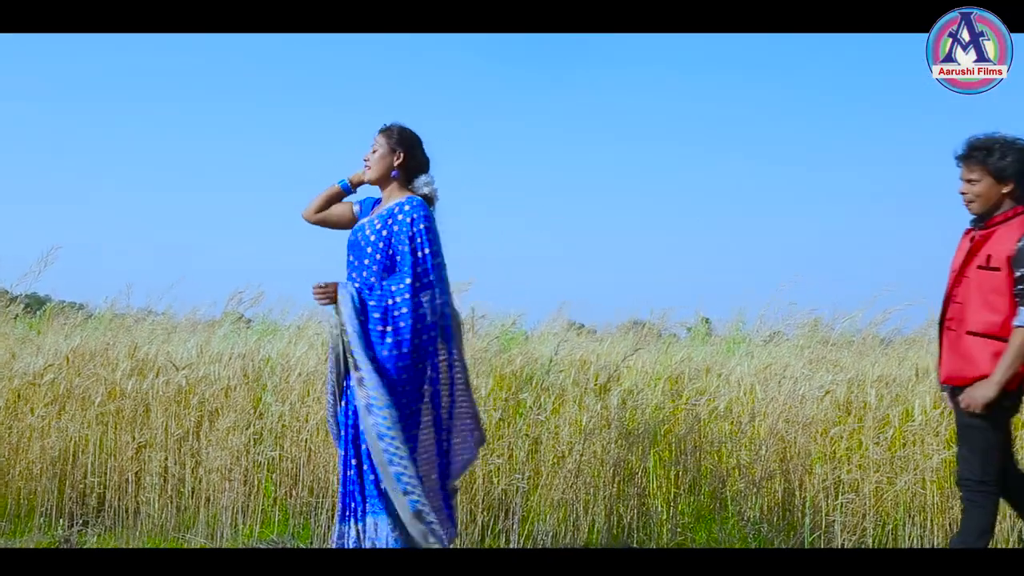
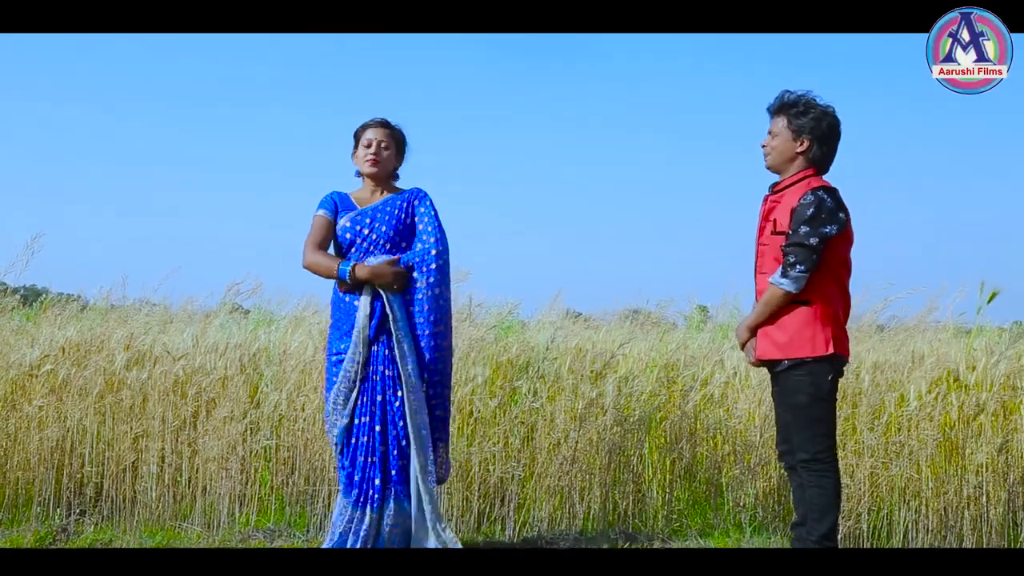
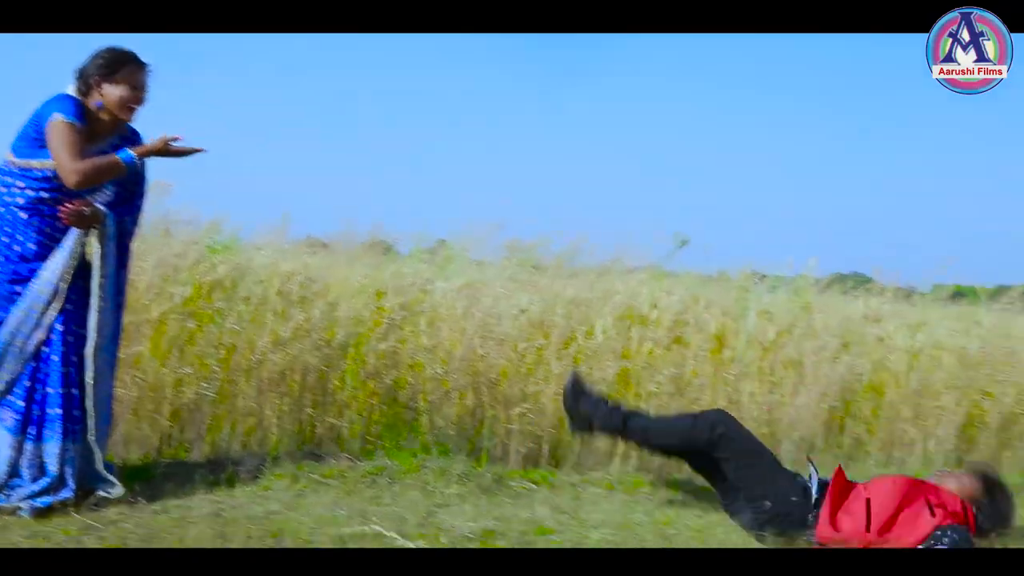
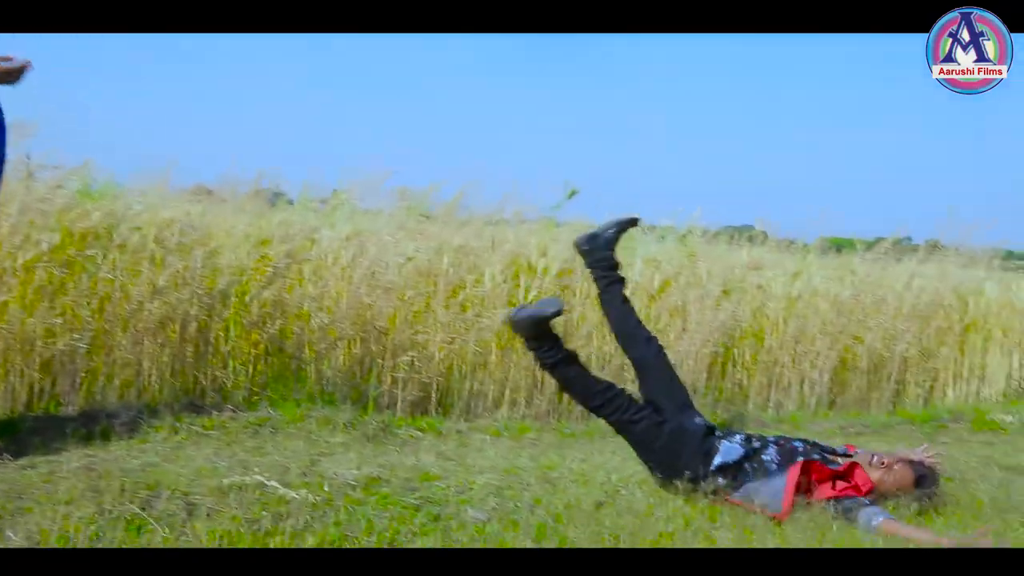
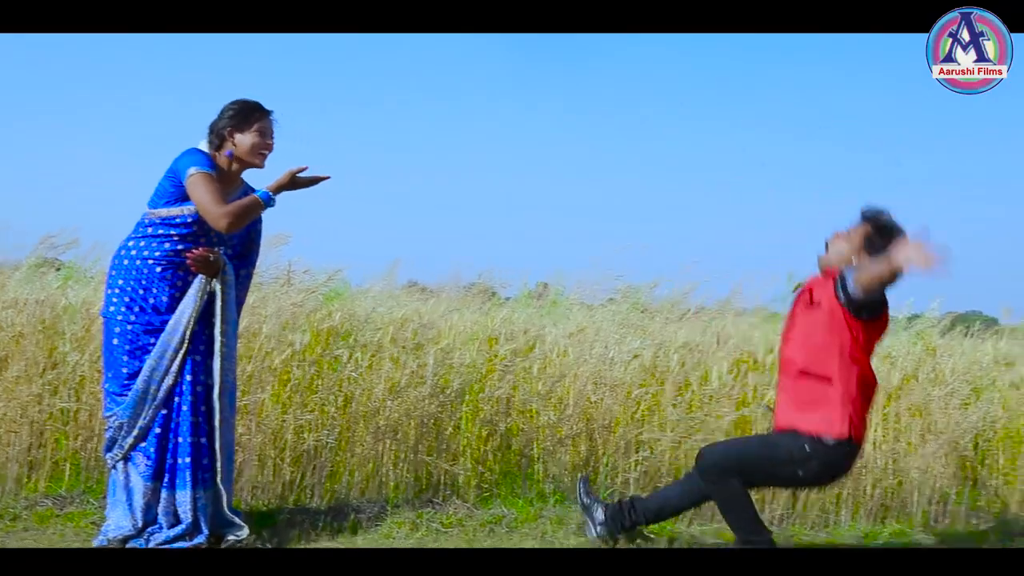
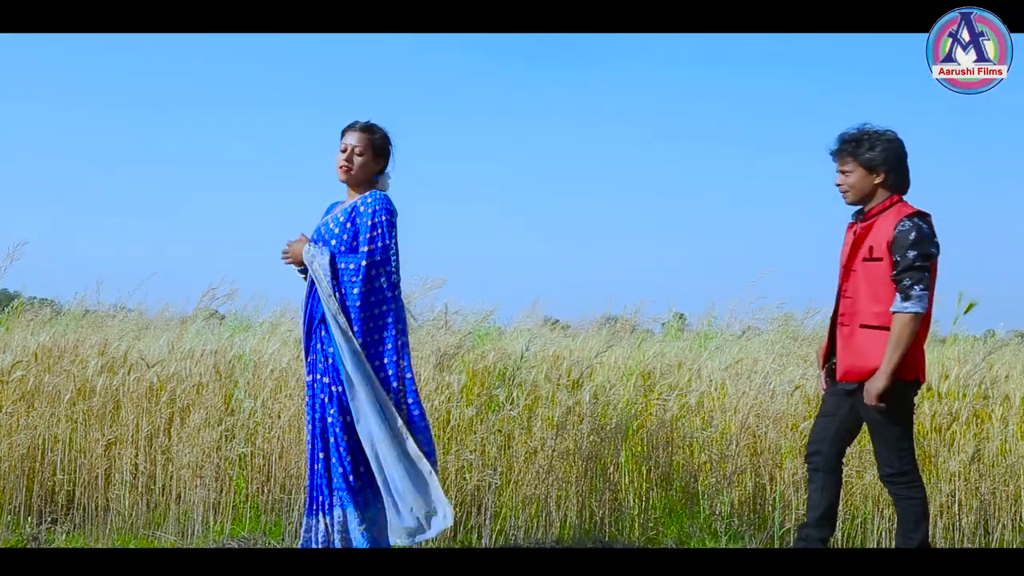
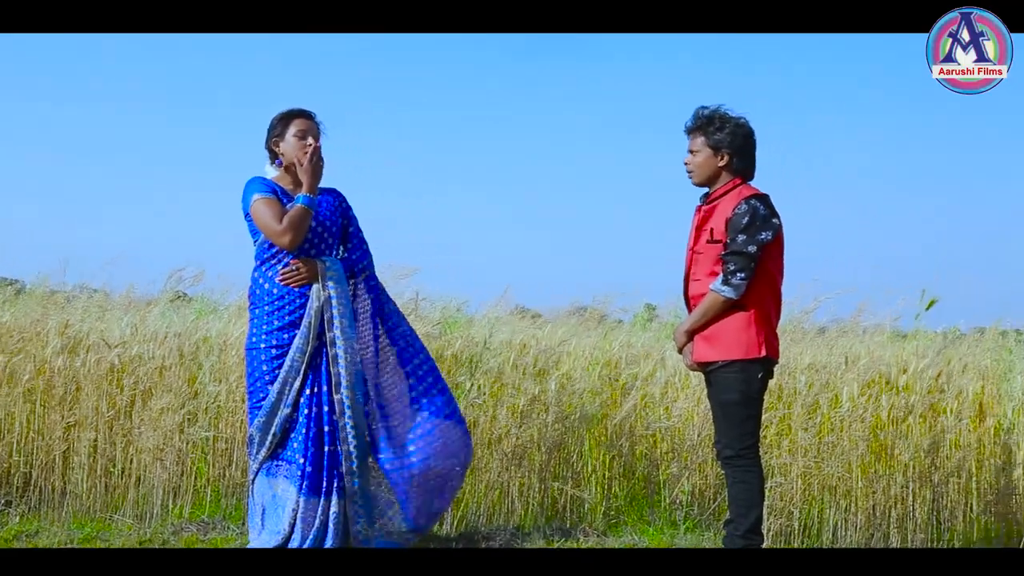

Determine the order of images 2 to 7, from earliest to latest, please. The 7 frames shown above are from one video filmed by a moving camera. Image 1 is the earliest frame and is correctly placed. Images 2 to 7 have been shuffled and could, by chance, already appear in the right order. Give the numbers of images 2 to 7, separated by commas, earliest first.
6, 2, 7, 5, 3, 4
